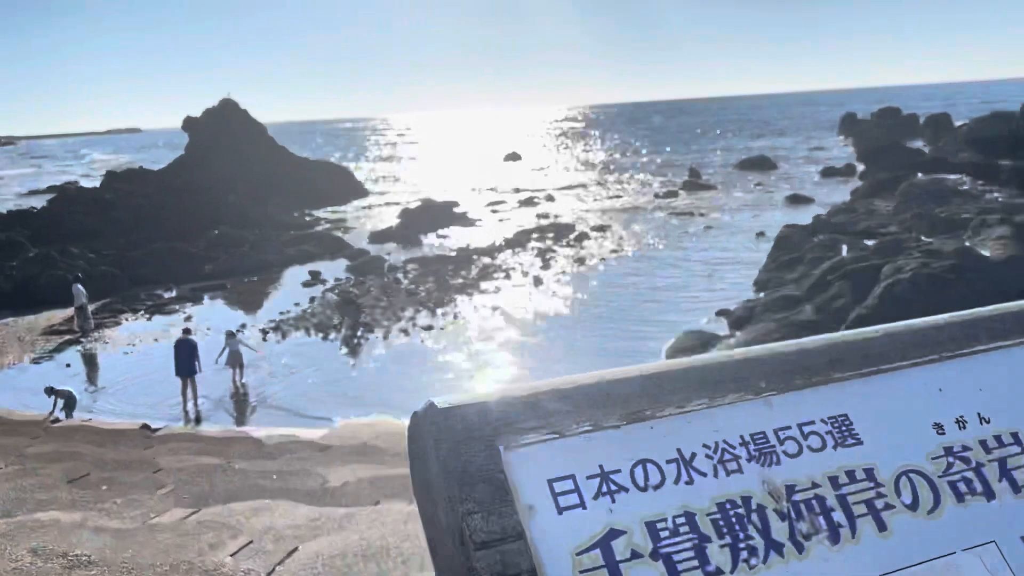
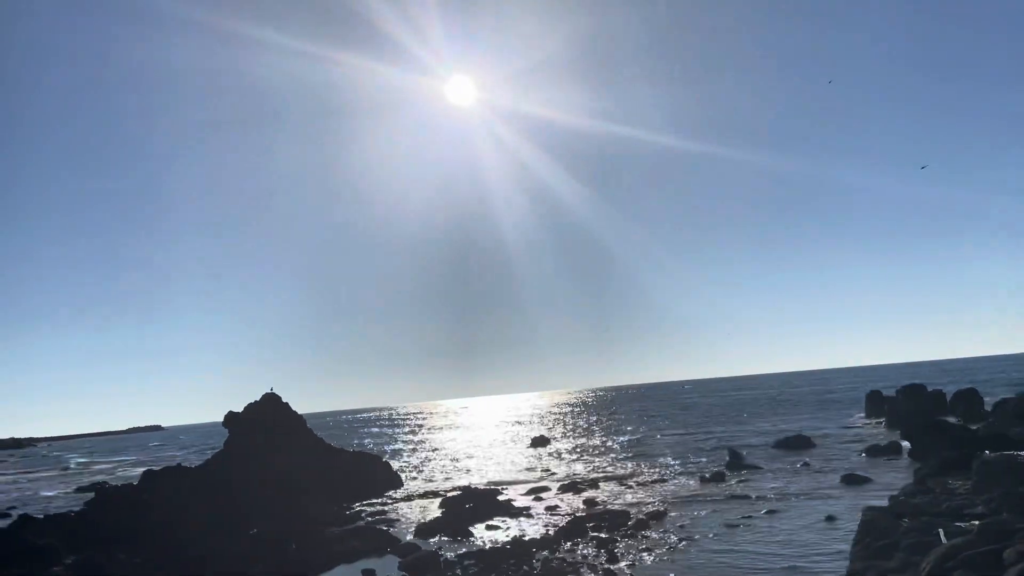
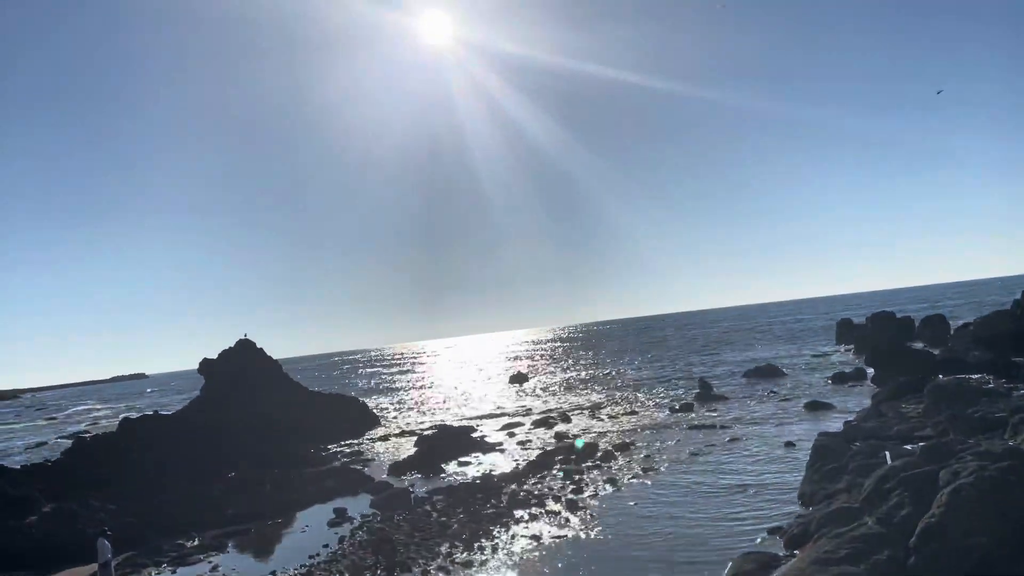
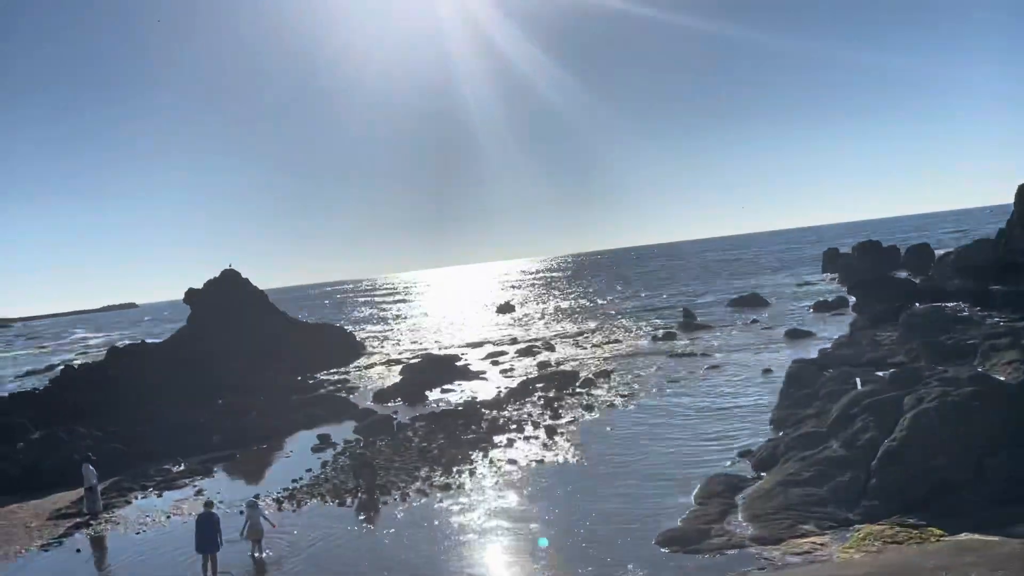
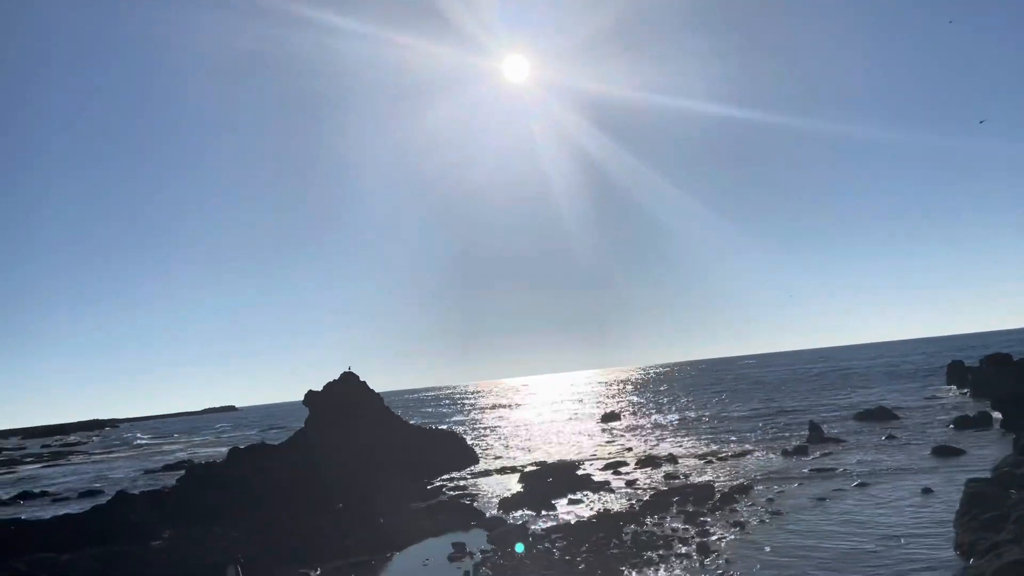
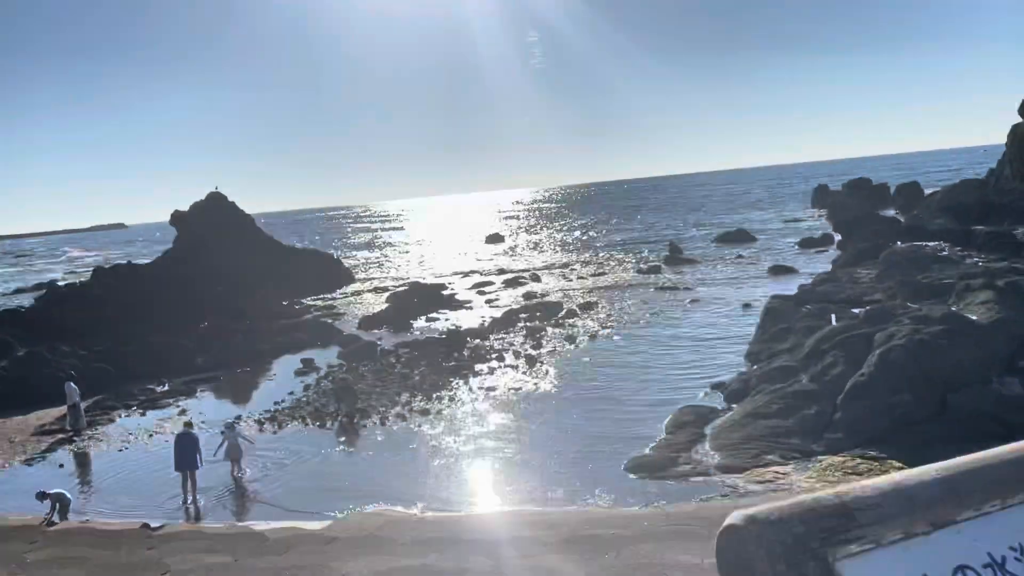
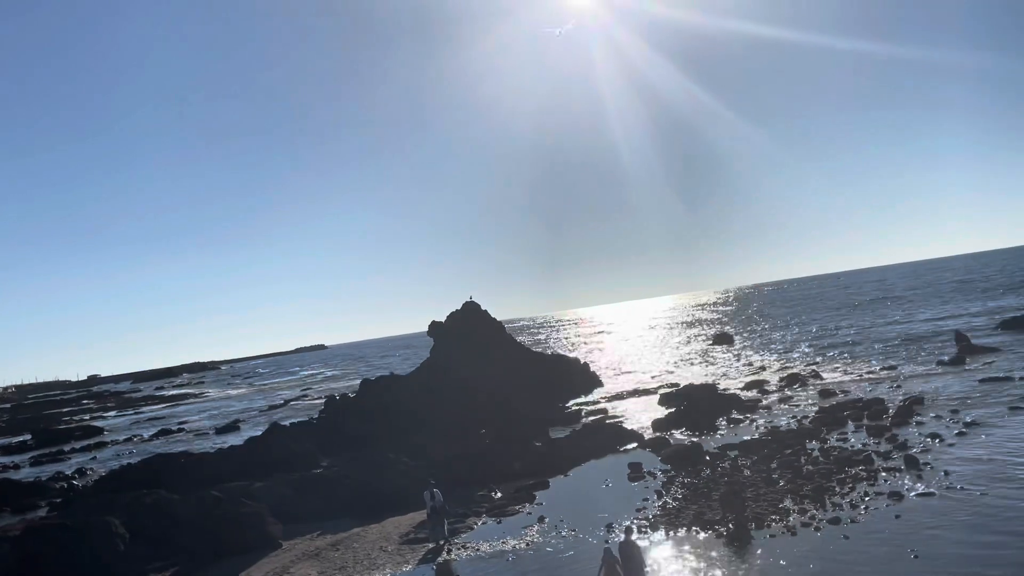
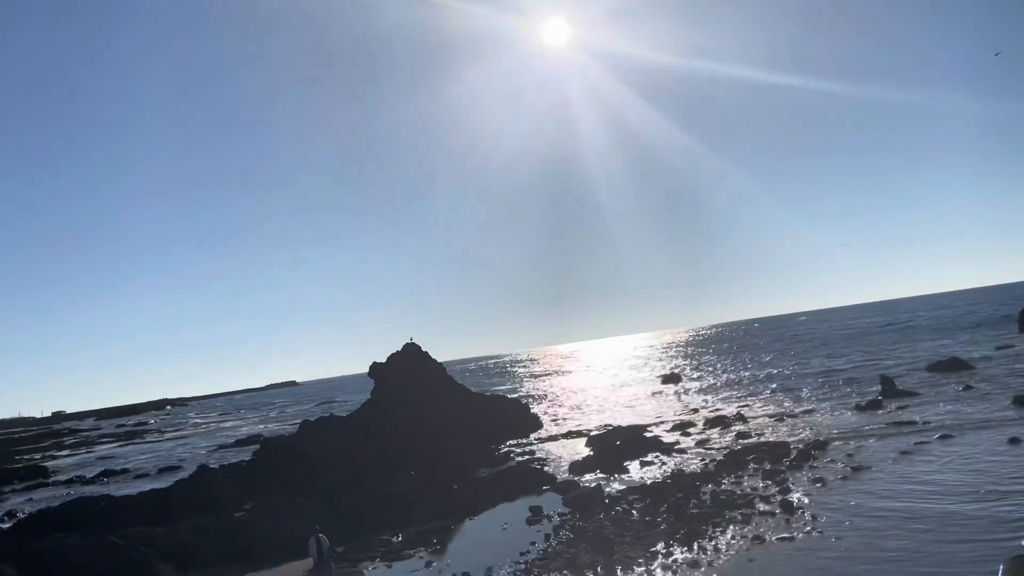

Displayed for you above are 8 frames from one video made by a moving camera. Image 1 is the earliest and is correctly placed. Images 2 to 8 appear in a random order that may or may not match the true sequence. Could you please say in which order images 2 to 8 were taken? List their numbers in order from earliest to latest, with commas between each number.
6, 4, 3, 2, 5, 8, 7
